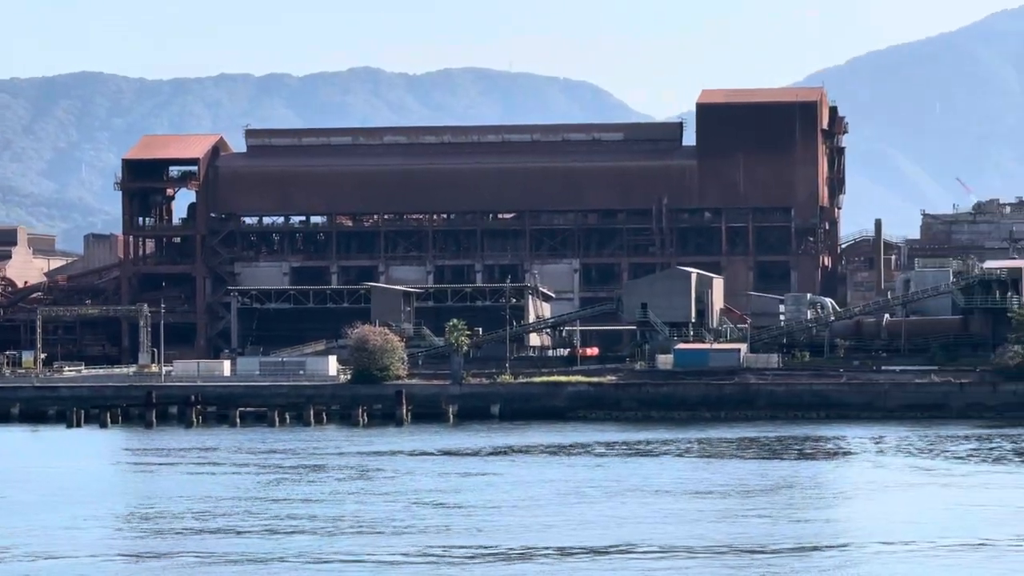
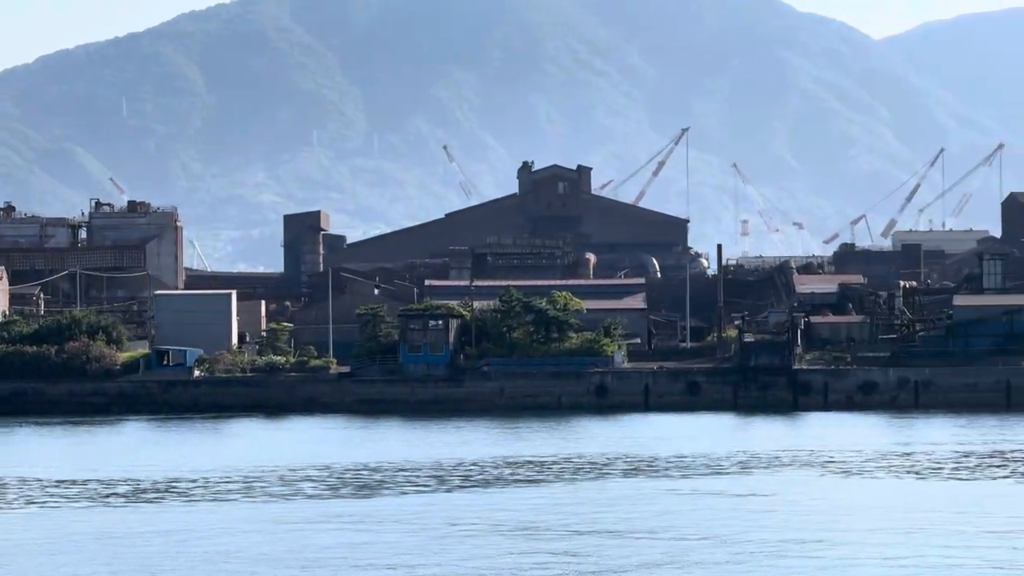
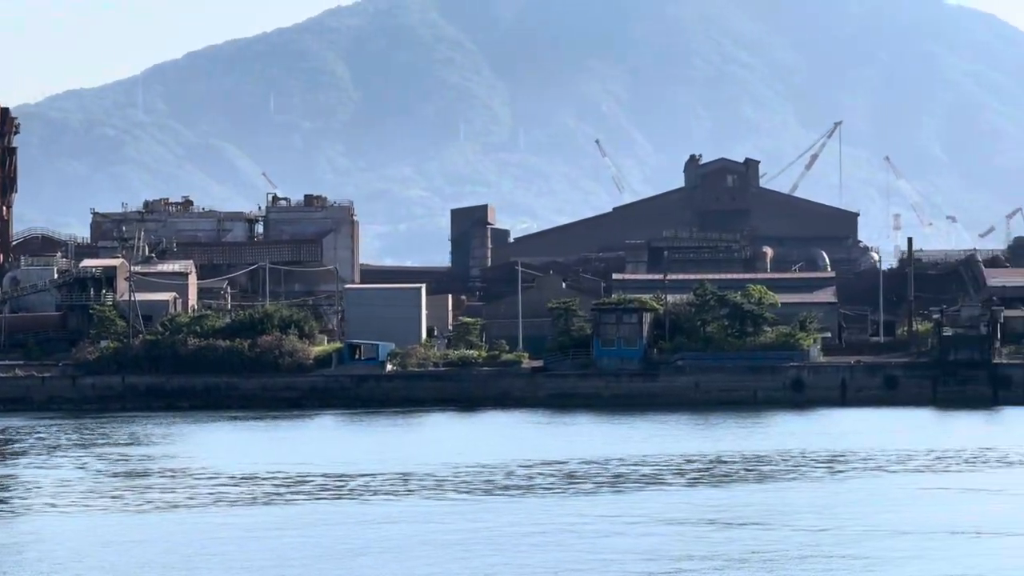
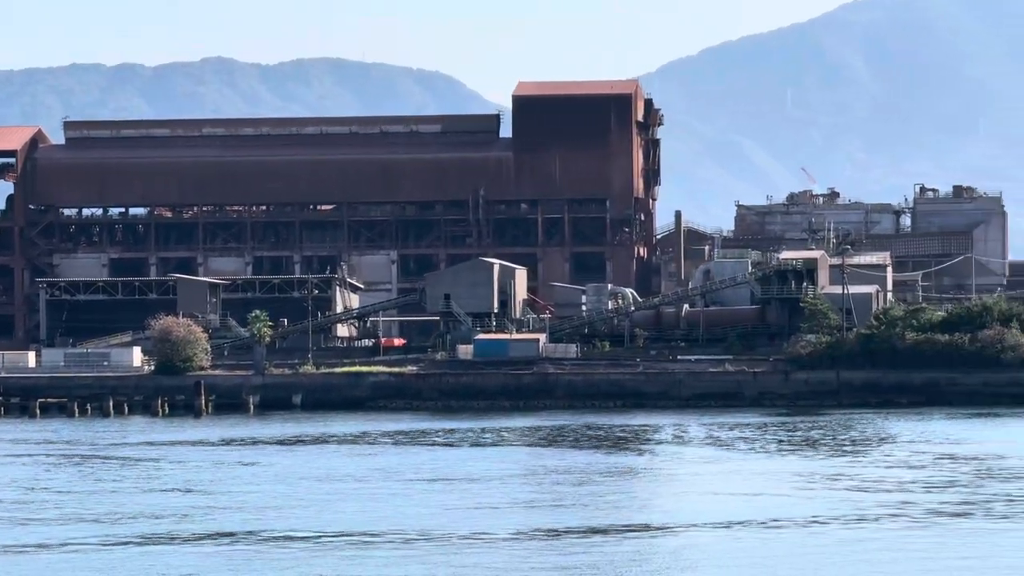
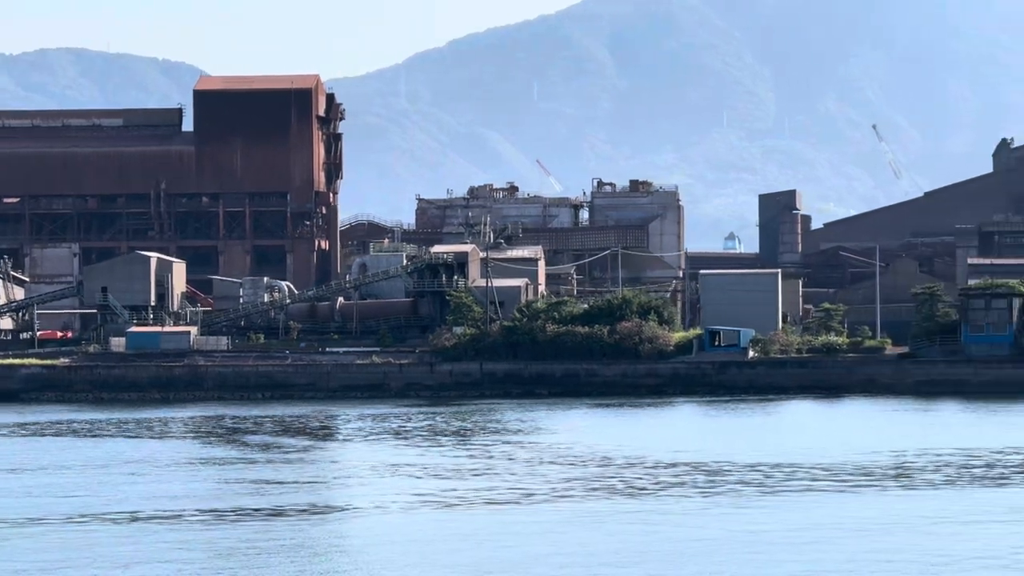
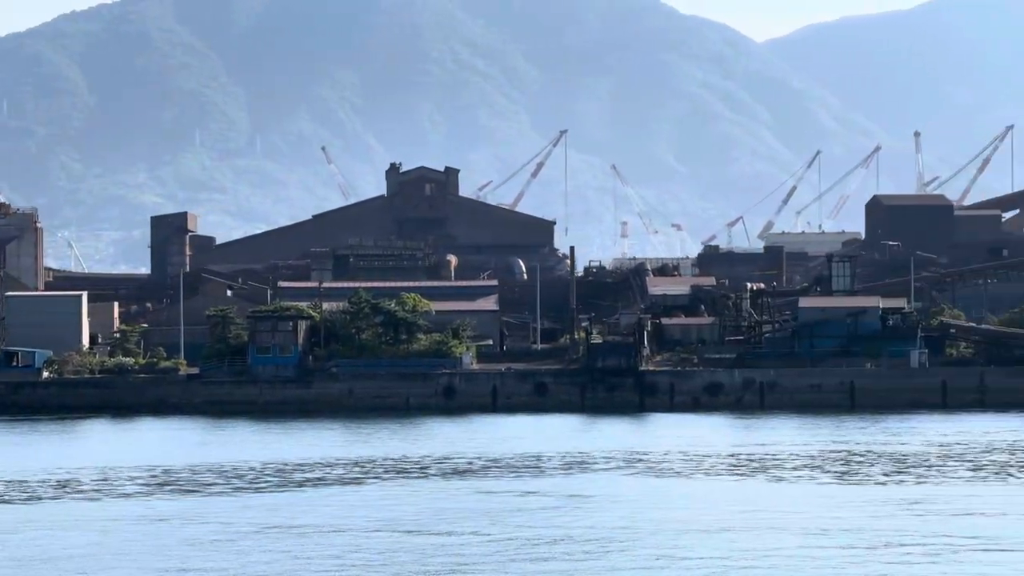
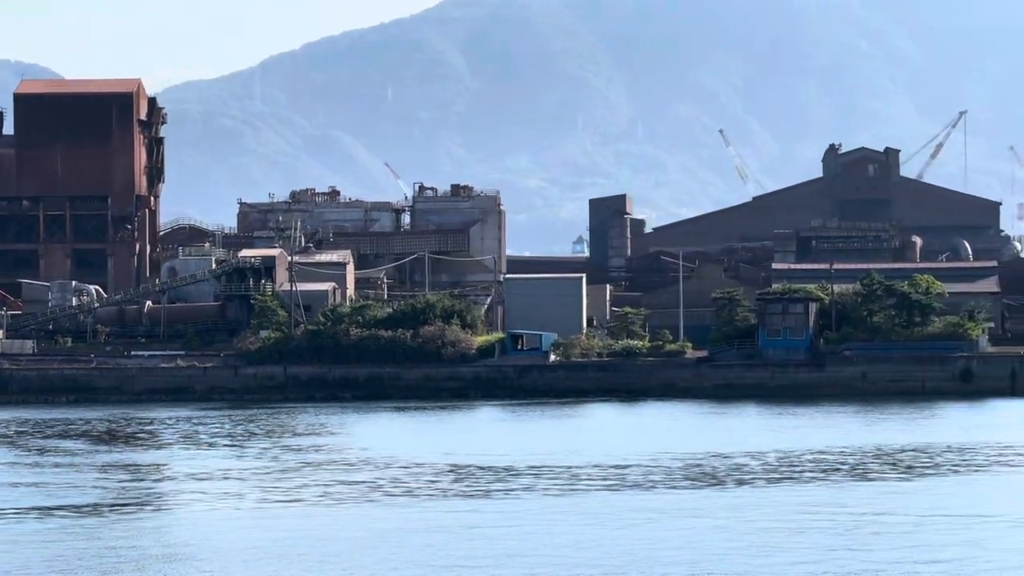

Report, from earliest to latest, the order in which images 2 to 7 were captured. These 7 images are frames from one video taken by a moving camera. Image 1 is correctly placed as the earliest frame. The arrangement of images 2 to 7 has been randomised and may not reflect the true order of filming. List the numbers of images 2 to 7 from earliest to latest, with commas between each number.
4, 5, 7, 3, 2, 6
